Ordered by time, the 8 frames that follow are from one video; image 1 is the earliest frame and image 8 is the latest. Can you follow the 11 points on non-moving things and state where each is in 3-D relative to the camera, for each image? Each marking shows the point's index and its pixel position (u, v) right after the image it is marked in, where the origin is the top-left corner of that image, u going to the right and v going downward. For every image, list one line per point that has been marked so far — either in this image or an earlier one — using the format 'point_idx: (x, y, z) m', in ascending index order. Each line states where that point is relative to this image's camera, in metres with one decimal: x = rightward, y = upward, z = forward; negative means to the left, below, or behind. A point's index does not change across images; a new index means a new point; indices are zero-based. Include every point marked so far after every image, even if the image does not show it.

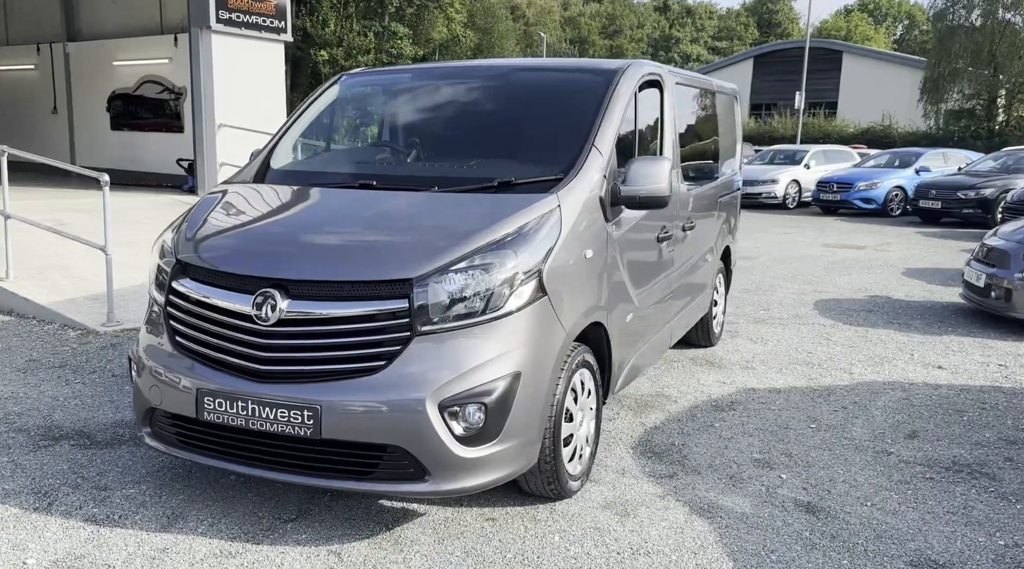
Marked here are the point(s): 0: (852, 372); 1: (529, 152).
0: (+2.3, -0.6, +5.8) m
1: (0.0, +0.6, +3.8) m
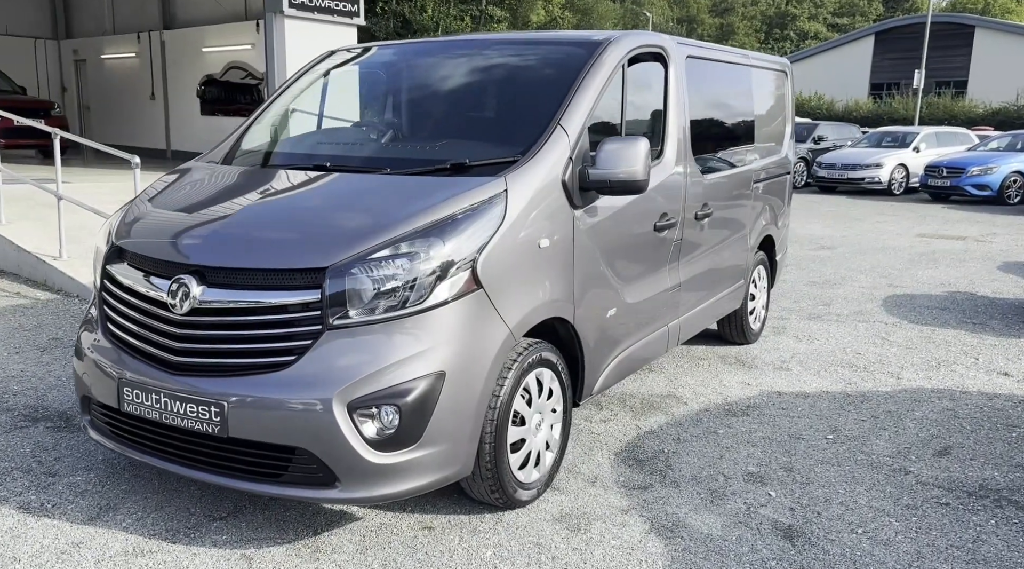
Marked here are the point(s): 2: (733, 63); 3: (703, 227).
0: (+2.4, -0.6, +5.2) m
1: (-0.1, +0.6, +3.5) m
2: (+1.4, +1.4, +5.4) m
3: (+1.1, +0.3, +4.8) m
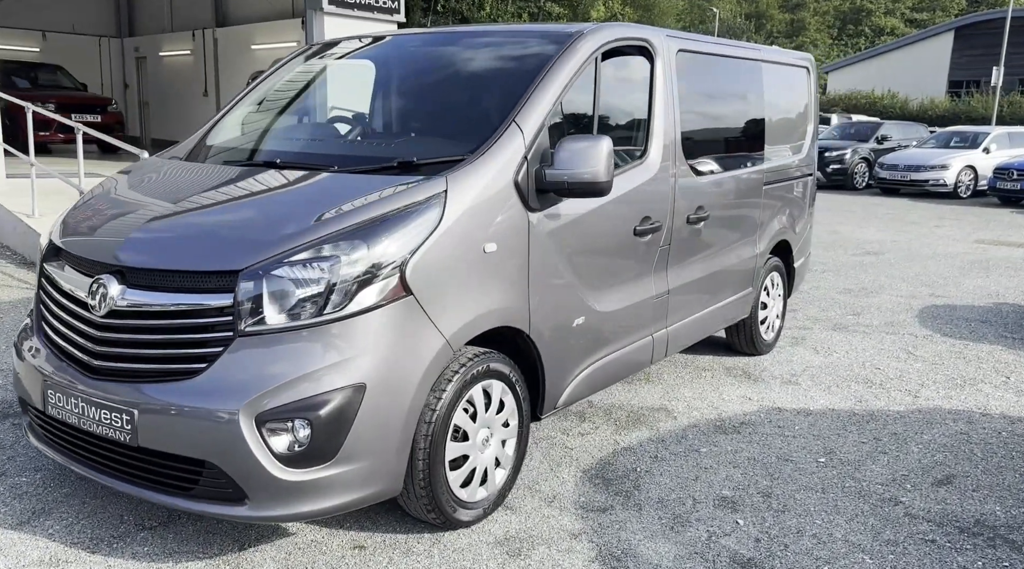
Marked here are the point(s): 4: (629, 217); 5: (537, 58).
0: (+2.3, -0.6, +4.9) m
1: (-0.3, +0.6, +3.4) m
2: (+1.4, +1.3, +5.1) m
3: (+1.0, +0.3, +4.5) m
4: (+0.5, +0.3, +3.8) m
5: (+0.1, +0.9, +3.6) m
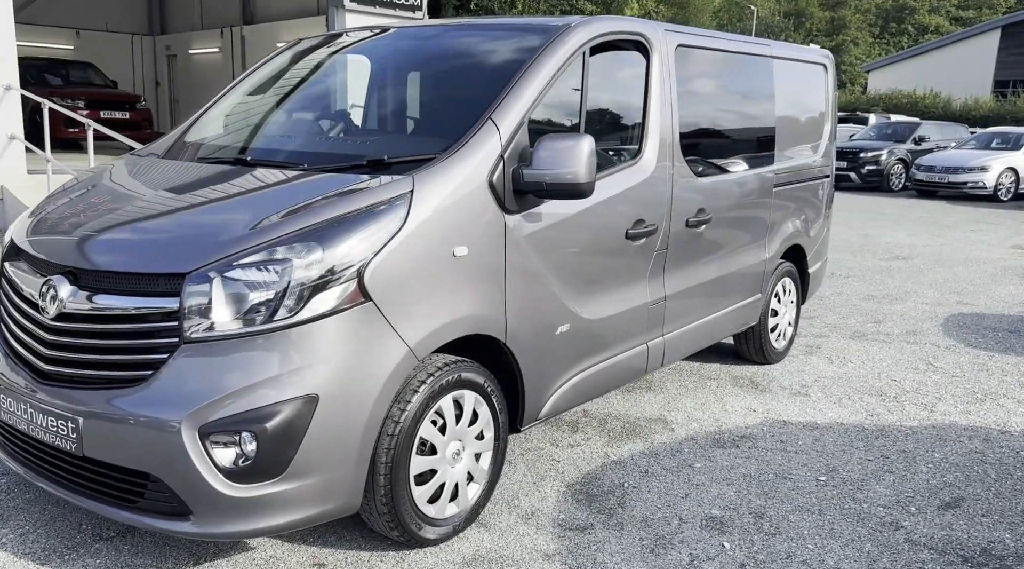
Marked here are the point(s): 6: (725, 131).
0: (+2.3, -0.7, +4.6) m
1: (-0.3, +0.6, +3.2) m
2: (+1.4, +1.3, +4.9) m
3: (+1.0, +0.2, +4.3) m
4: (+0.5, +0.3, +3.6) m
5: (0.0, +0.9, +3.4) m
6: (+1.1, +0.8, +4.5) m
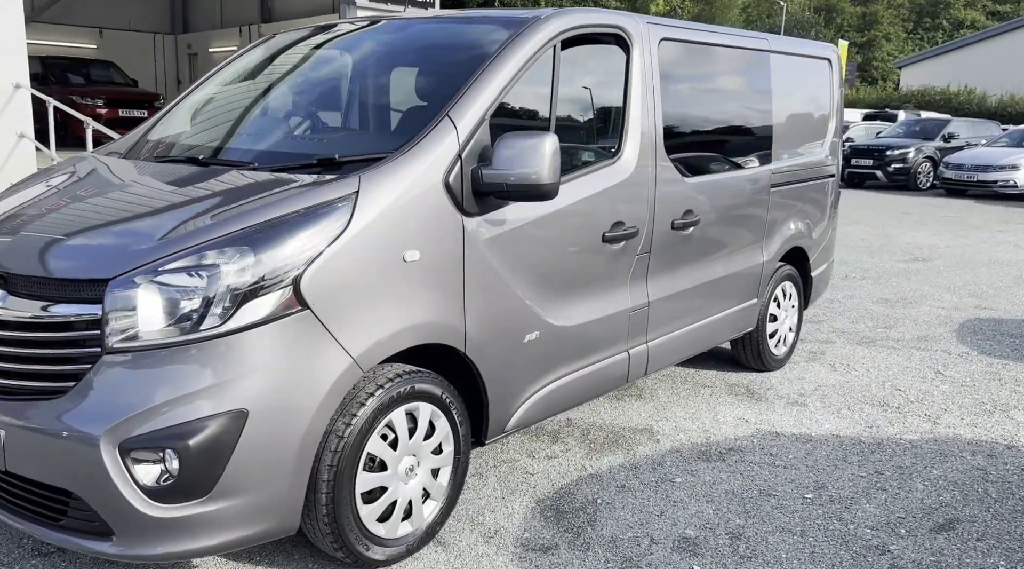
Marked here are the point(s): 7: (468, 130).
0: (+2.2, -0.7, +4.4) m
1: (-0.5, +0.6, +3.1) m
2: (+1.3, +1.3, +4.7) m
3: (+0.9, +0.2, +4.1) m
4: (+0.3, +0.3, +3.5) m
5: (-0.1, +0.9, +3.2) m
6: (+1.0, +0.8, +4.3) m
7: (-0.1, +0.5, +2.9) m
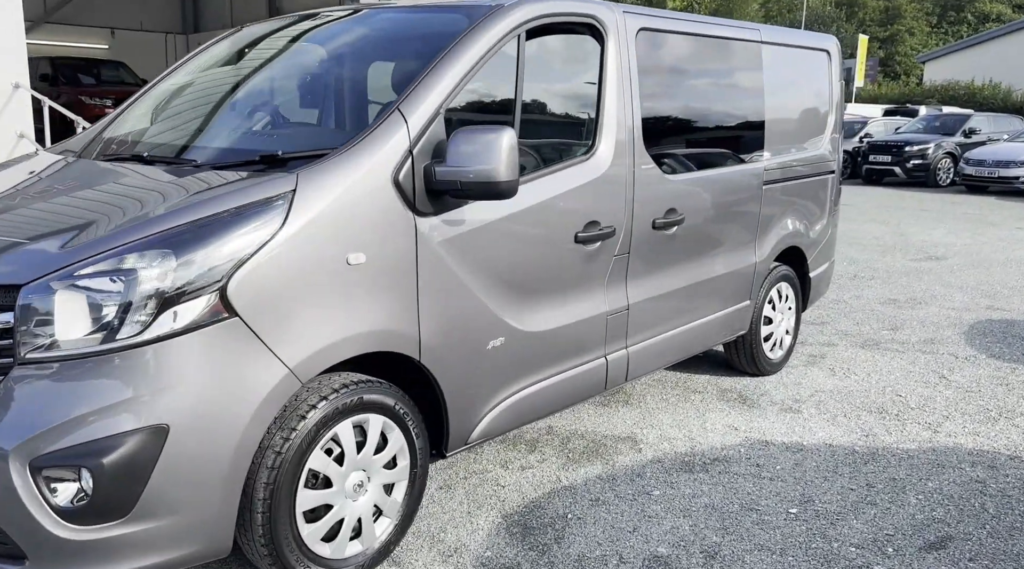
0: (+2.1, -0.7, +4.2) m
1: (-0.6, +0.5, +2.9) m
2: (+1.2, +1.2, +4.5) m
3: (+0.7, +0.2, +4.0) m
4: (+0.2, +0.2, +3.3) m
5: (-0.2, +0.9, +3.1) m
6: (+0.9, +0.8, +4.2) m
7: (-0.3, +0.5, +2.7) m
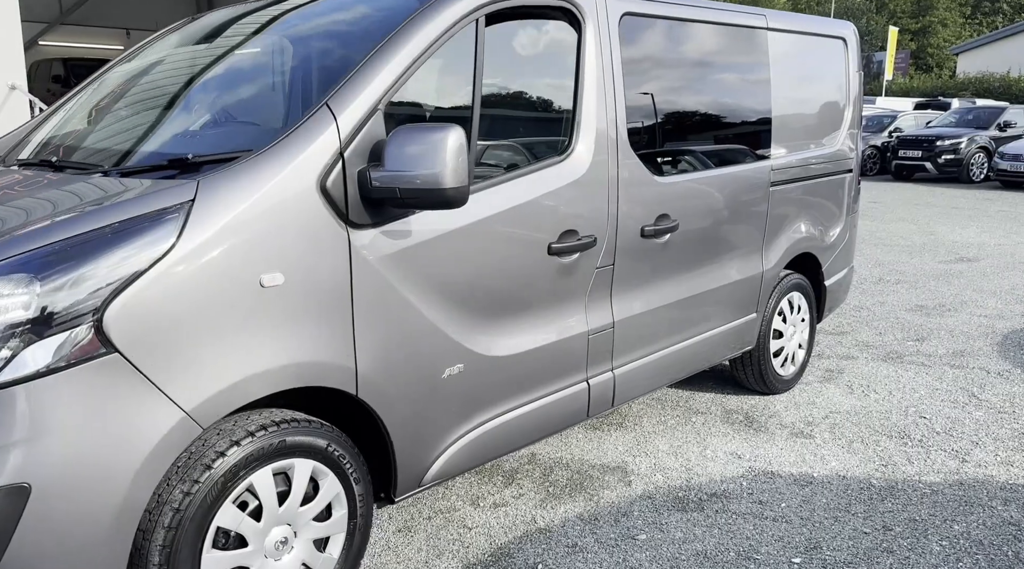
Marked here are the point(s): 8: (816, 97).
0: (+2.0, -0.8, +3.7) m
1: (-0.8, +0.5, +2.6) m
2: (+1.1, +1.2, +4.0) m
3: (+0.6, +0.2, +3.6) m
4: (+0.1, +0.2, +2.9) m
5: (-0.4, +0.8, +2.7) m
6: (+0.8, +0.7, +3.8) m
7: (-0.4, +0.4, +2.4) m
8: (+1.6, +1.0, +4.6) m
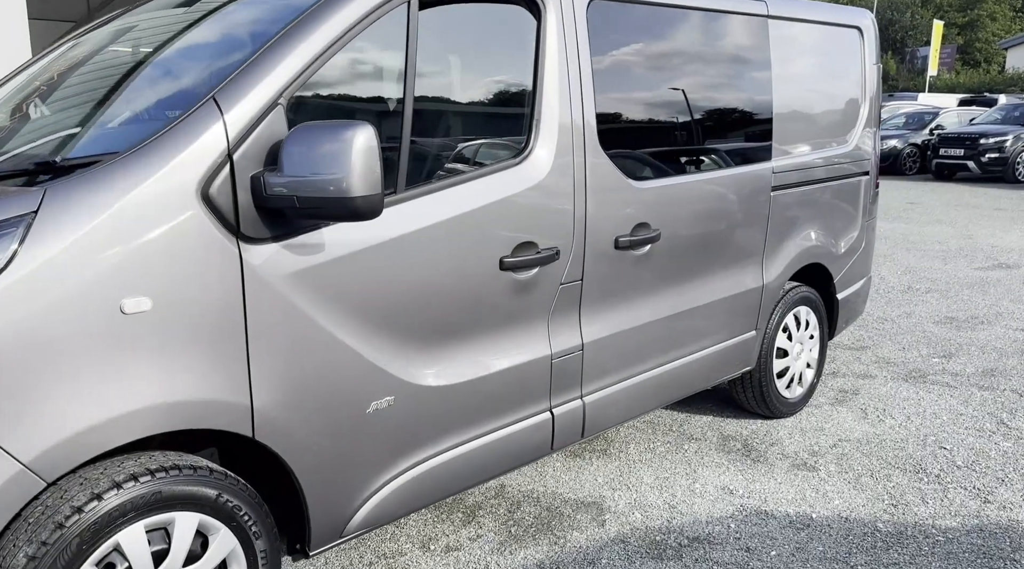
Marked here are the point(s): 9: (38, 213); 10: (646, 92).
0: (+1.9, -0.8, +3.3) m
1: (-0.9, +0.4, +2.2) m
2: (+1.0, +1.1, +3.6) m
3: (+0.5, +0.1, +3.2) m
4: (-0.1, +0.1, +2.6) m
5: (-0.5, +0.8, +2.4) m
6: (+0.7, +0.7, +3.4) m
7: (-0.6, +0.4, +2.0) m
8: (+1.5, +1.0, +4.2) m
9: (-1.0, +0.1, +1.8) m
10: (+0.4, +0.7, +3.0) m
